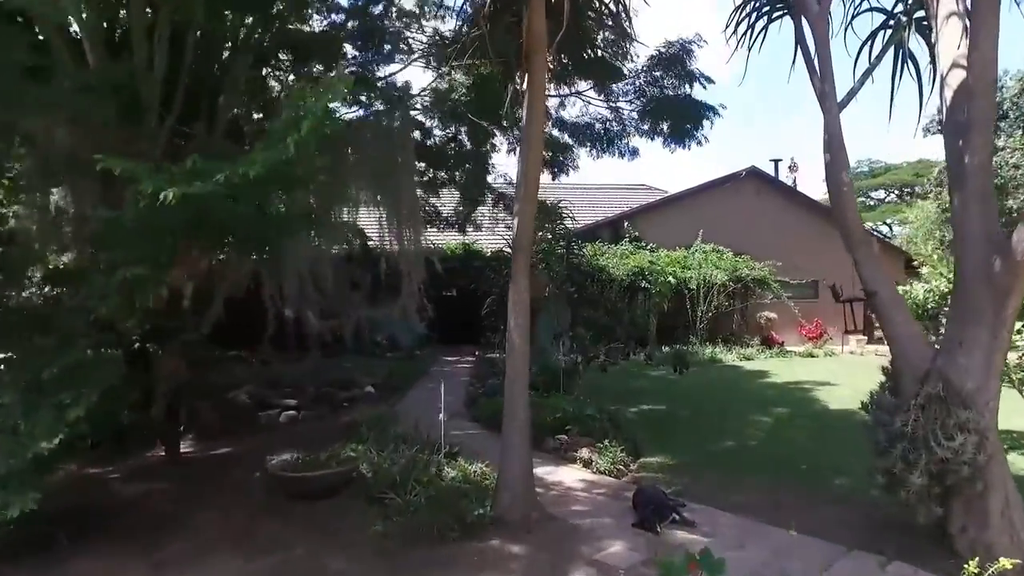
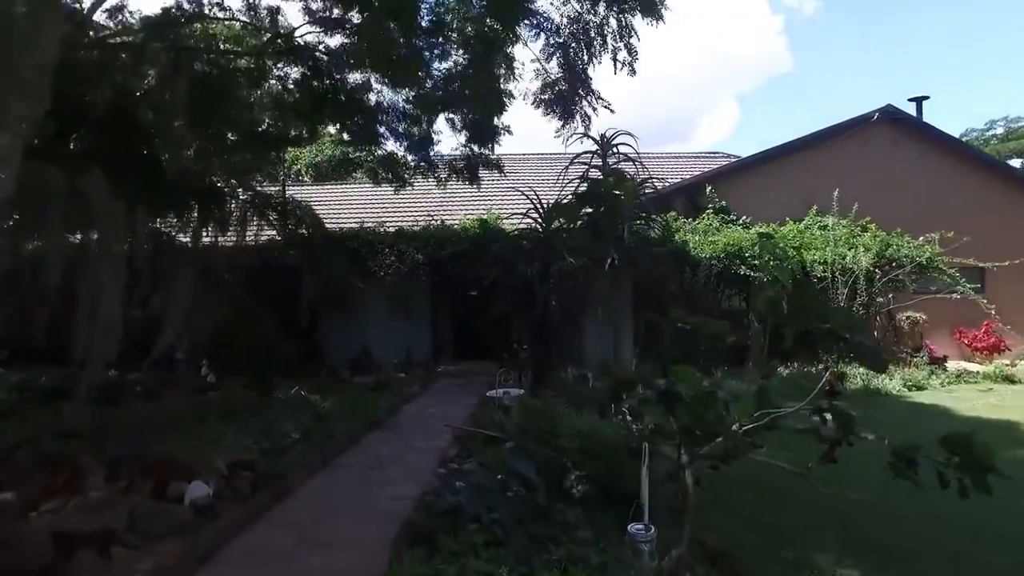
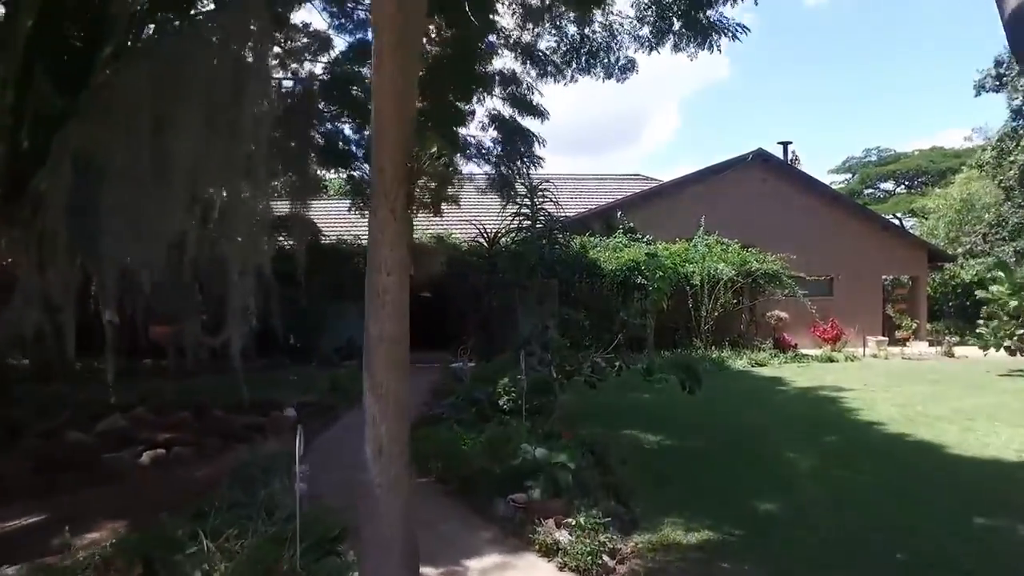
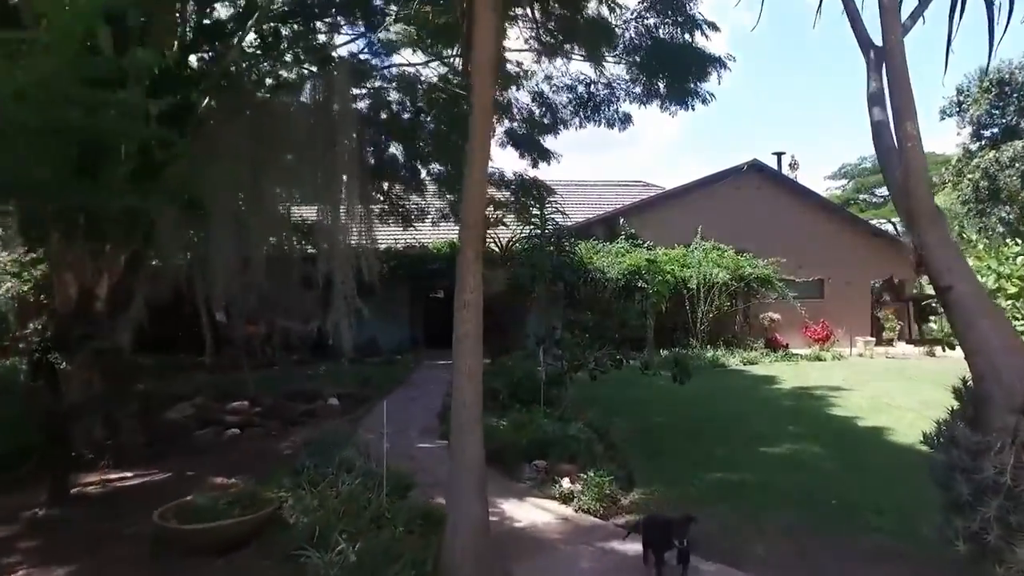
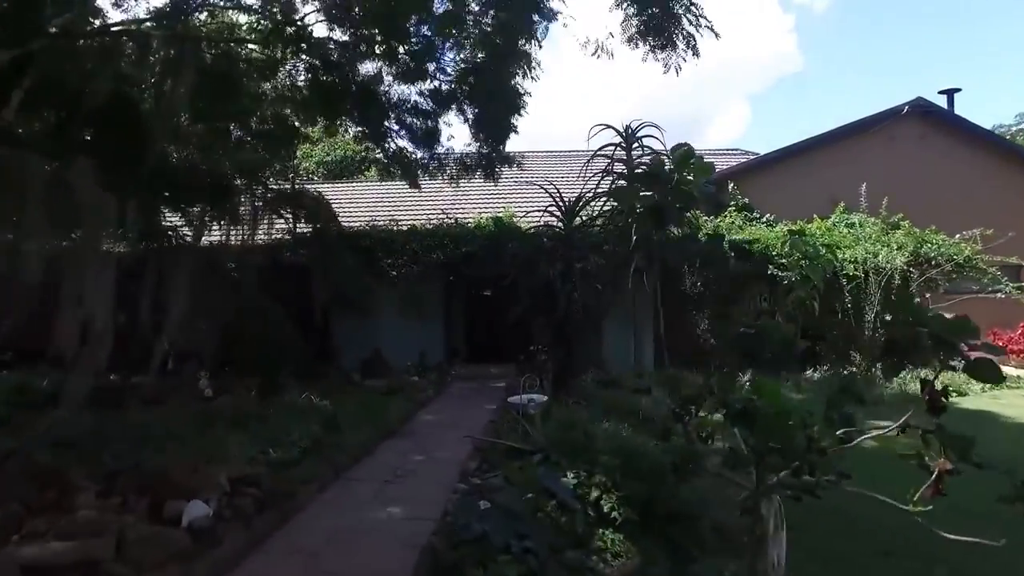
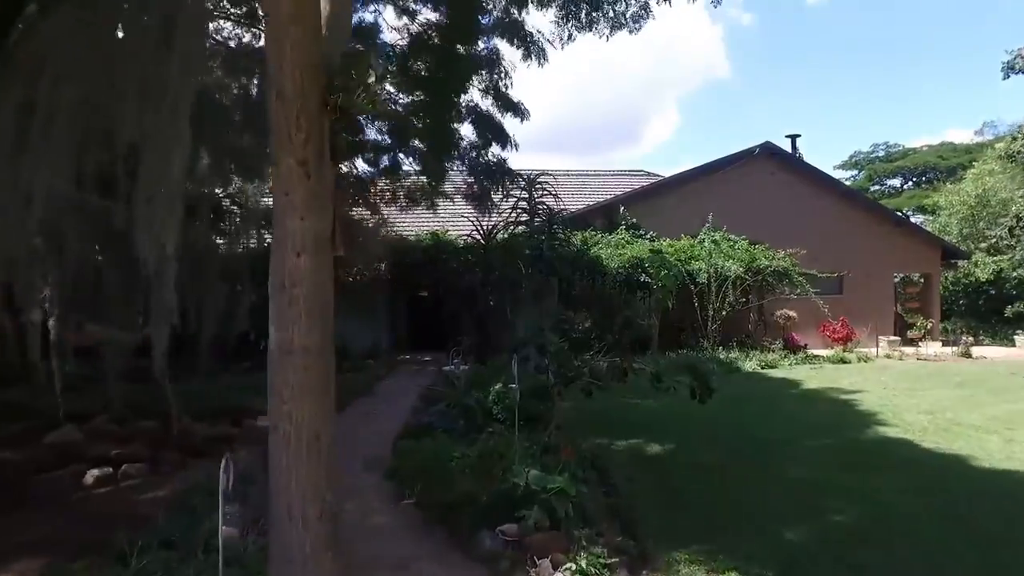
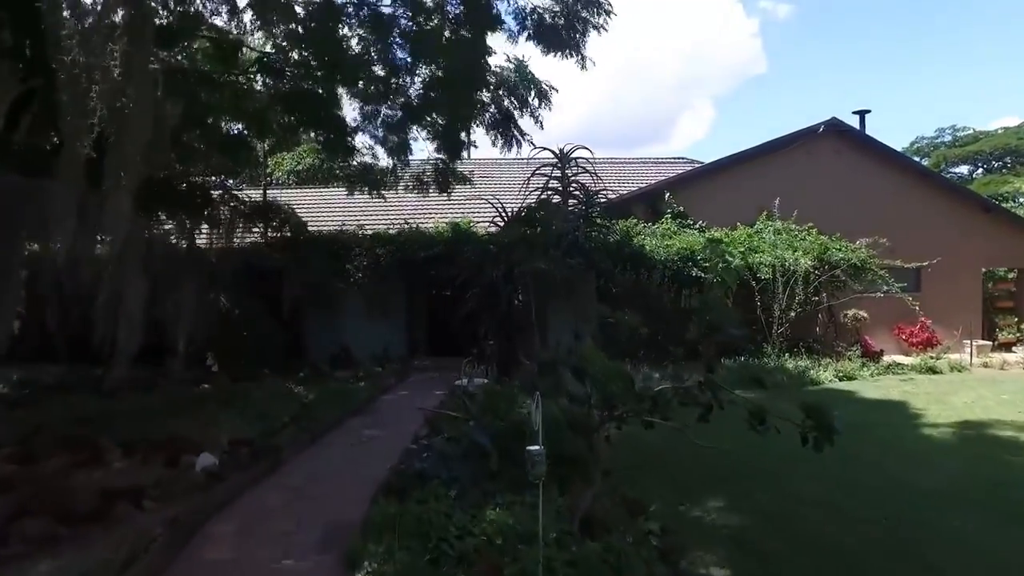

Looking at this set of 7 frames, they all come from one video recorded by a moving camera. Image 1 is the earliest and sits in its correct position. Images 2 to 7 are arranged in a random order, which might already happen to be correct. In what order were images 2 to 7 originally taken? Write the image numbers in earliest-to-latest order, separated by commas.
4, 3, 6, 7, 2, 5
